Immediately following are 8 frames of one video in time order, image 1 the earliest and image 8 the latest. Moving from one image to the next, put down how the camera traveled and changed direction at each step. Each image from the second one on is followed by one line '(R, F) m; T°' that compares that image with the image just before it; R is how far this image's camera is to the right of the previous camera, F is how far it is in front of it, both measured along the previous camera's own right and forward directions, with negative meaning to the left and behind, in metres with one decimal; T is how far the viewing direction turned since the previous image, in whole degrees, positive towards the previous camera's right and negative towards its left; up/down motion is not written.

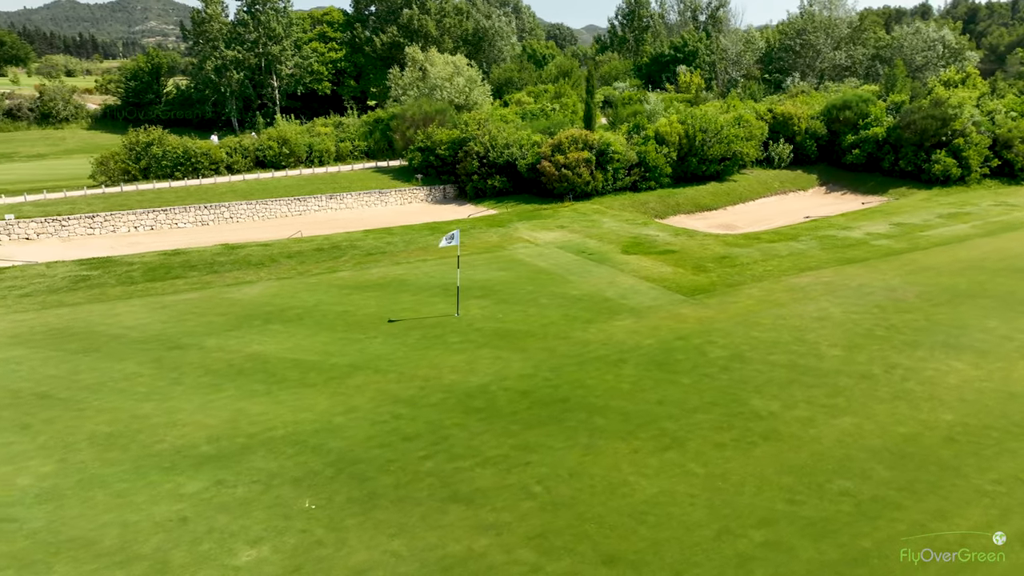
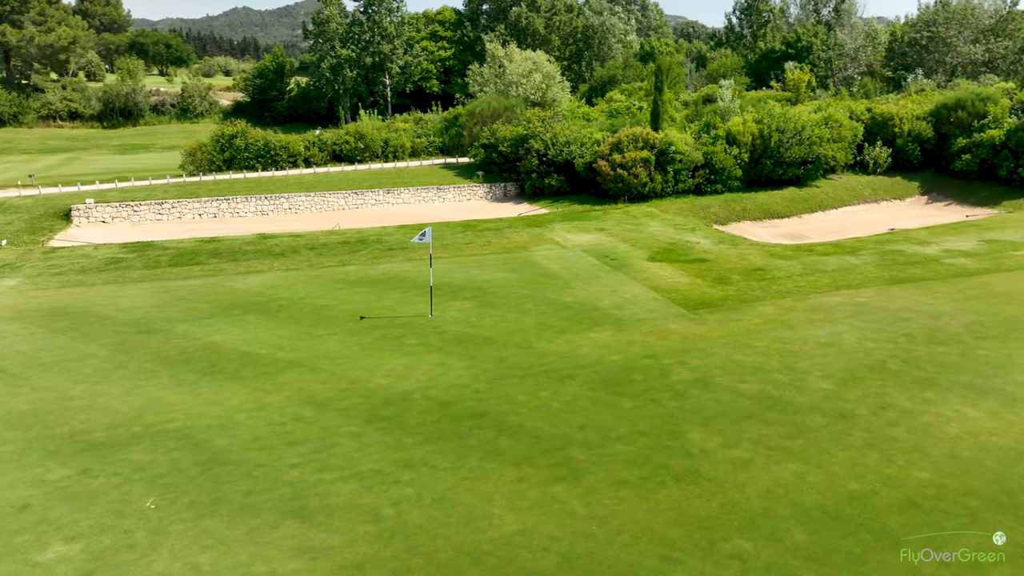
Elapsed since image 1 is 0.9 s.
(+4.8, +1.9) m; -10°
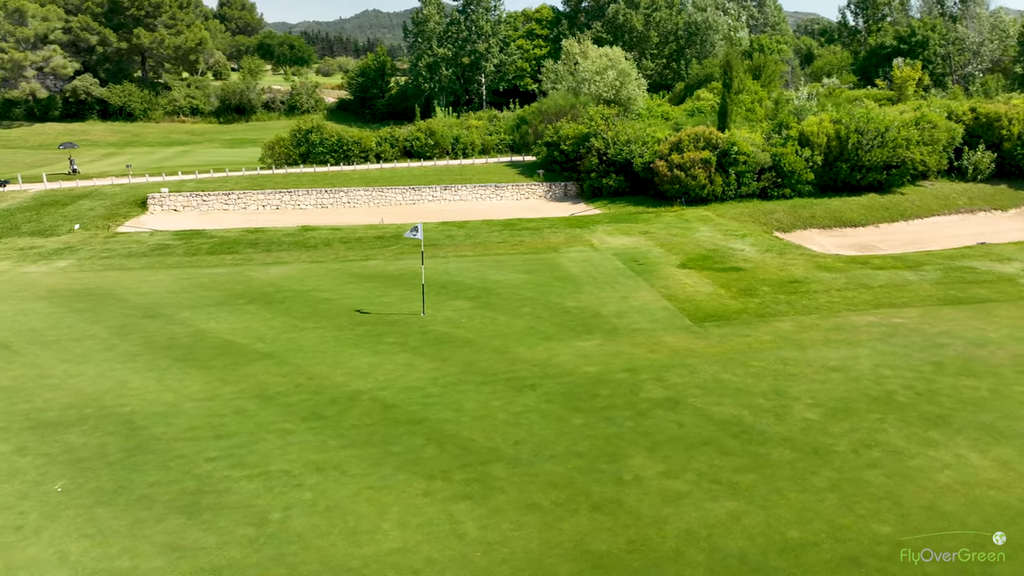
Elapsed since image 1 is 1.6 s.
(+3.6, +1.2) m; -9°
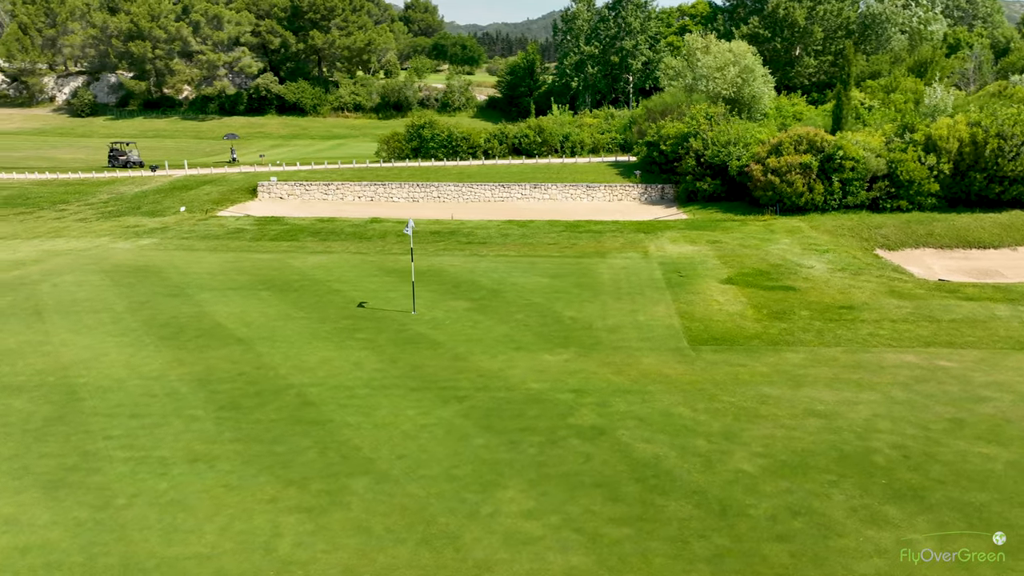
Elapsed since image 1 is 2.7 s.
(+5.2, +1.9) m; -13°
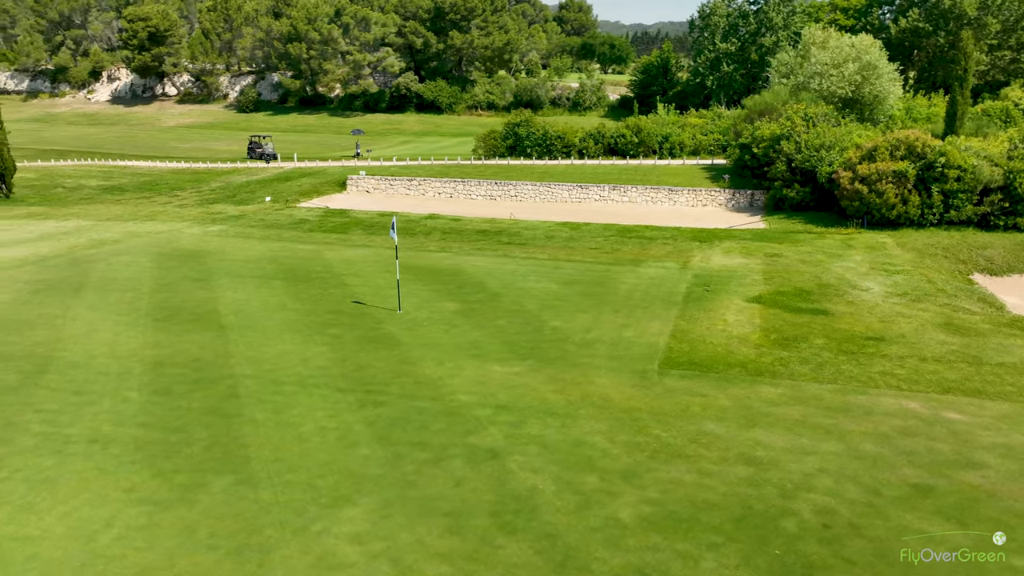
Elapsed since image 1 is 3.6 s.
(+4.8, +1.6) m; -12°
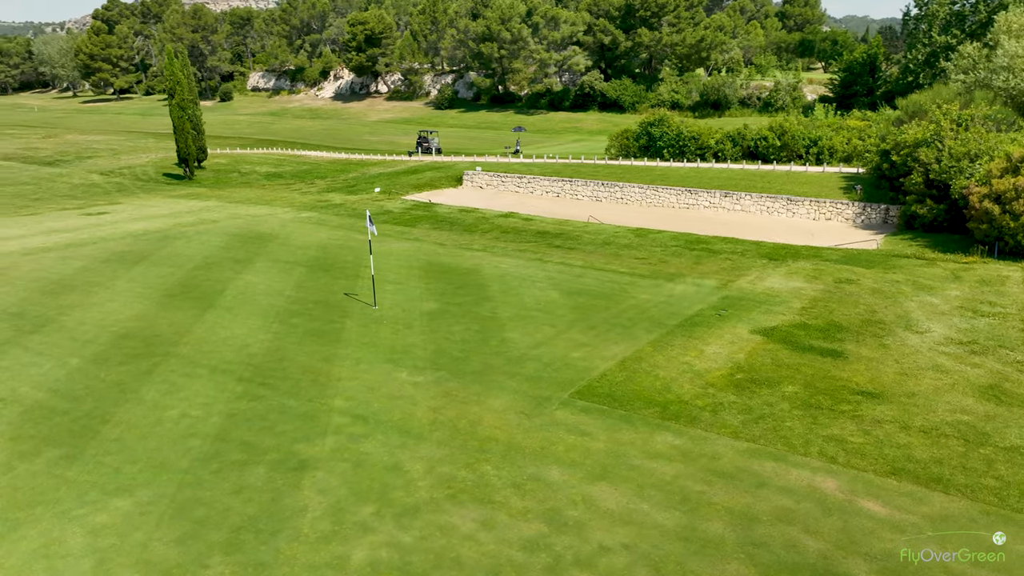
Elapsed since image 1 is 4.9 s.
(+6.6, +2.3) m; -16°
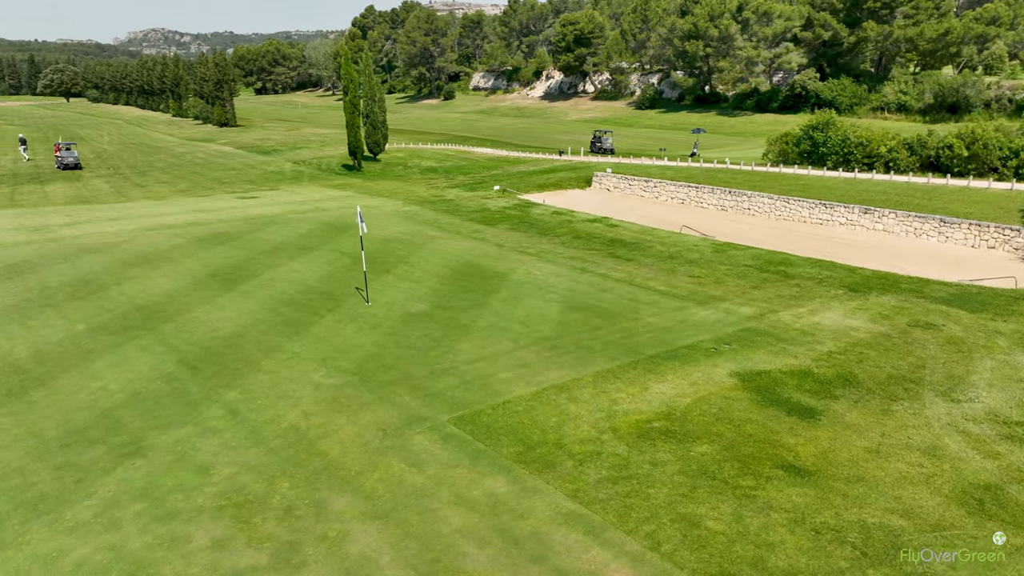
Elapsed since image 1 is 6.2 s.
(+6.4, +2.3) m; -17°
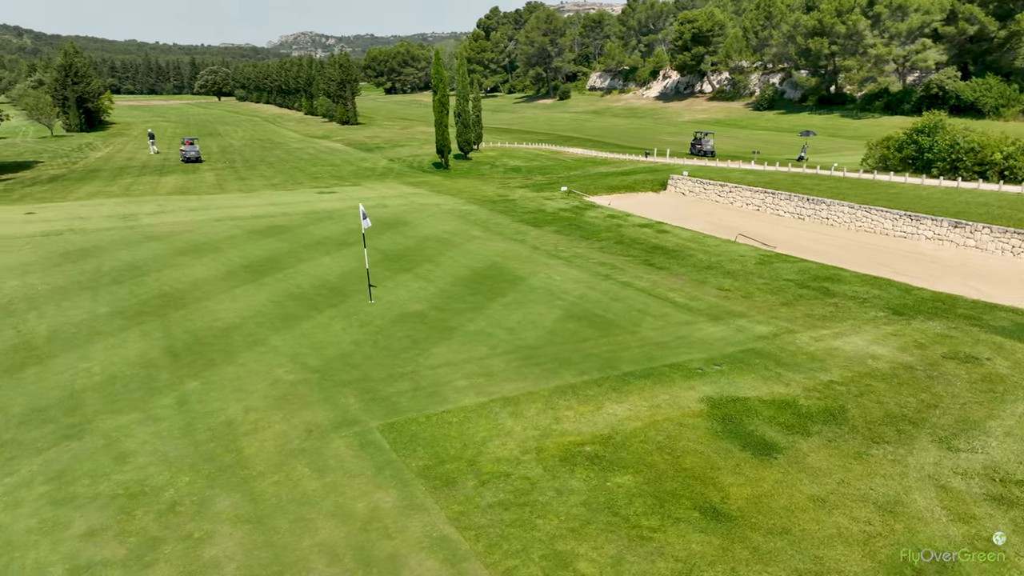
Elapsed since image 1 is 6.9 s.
(+3.4, +1.0) m; -9°
